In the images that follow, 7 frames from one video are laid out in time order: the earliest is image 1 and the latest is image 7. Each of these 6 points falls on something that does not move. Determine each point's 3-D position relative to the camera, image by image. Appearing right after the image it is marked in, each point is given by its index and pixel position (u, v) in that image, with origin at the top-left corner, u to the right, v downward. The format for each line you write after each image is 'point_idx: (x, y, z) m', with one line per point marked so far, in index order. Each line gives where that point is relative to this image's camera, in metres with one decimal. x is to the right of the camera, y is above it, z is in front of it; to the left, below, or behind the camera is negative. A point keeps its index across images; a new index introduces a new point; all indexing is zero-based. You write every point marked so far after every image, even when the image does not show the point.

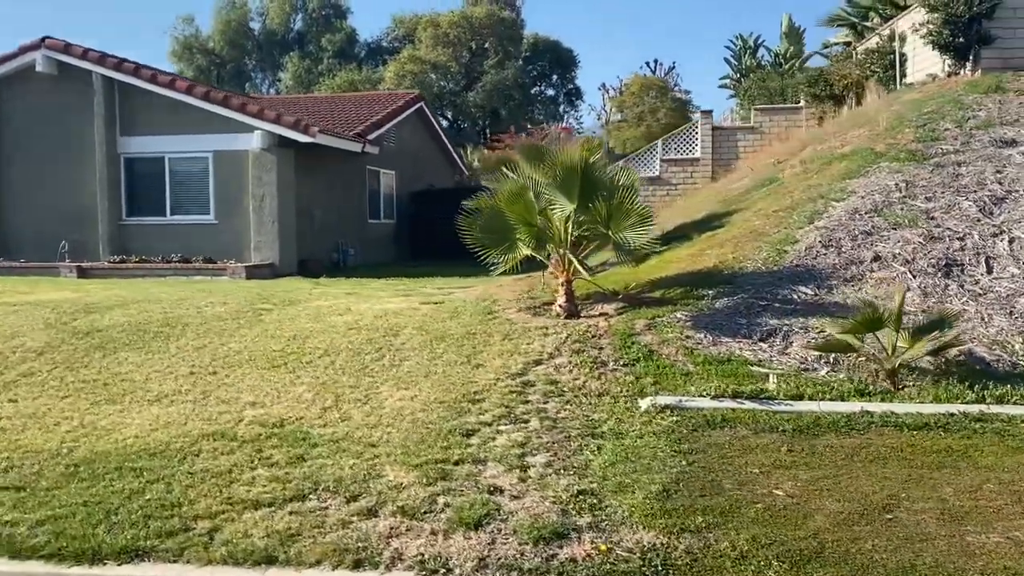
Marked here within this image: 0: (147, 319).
0: (-4.0, -0.4, +9.7) m
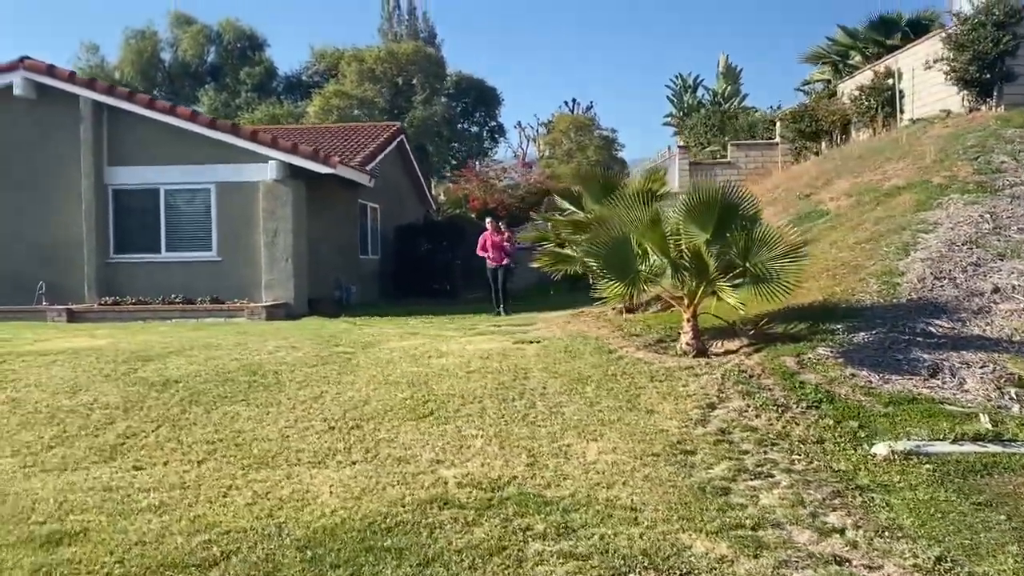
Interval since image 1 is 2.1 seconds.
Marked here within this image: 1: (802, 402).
0: (-2.8, -0.8, +8.6) m
1: (+2.3, -0.9, +7.1) m
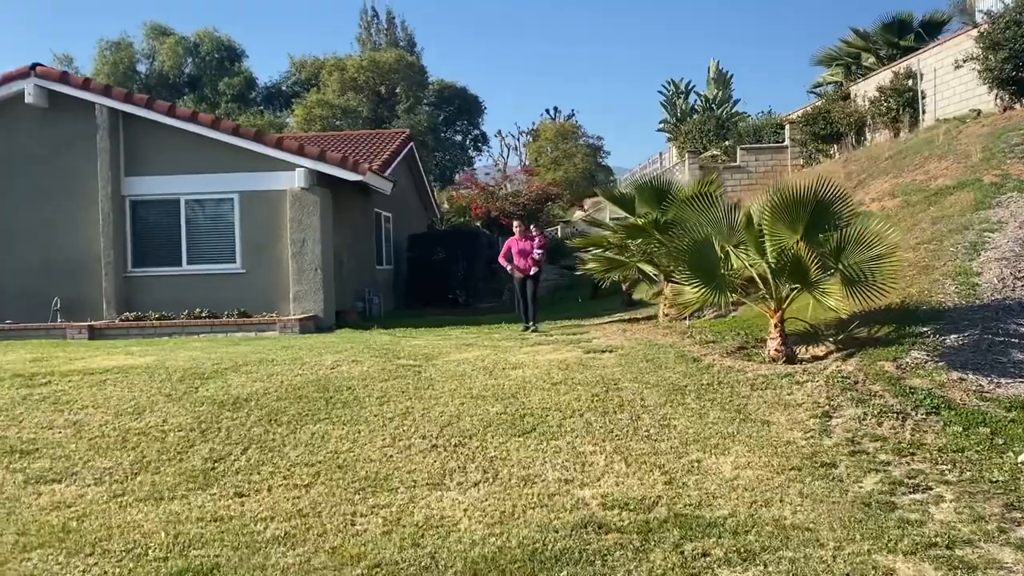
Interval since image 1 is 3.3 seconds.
0: (-2.1, -0.9, +8.1) m
1: (+3.1, -0.9, +6.8) m
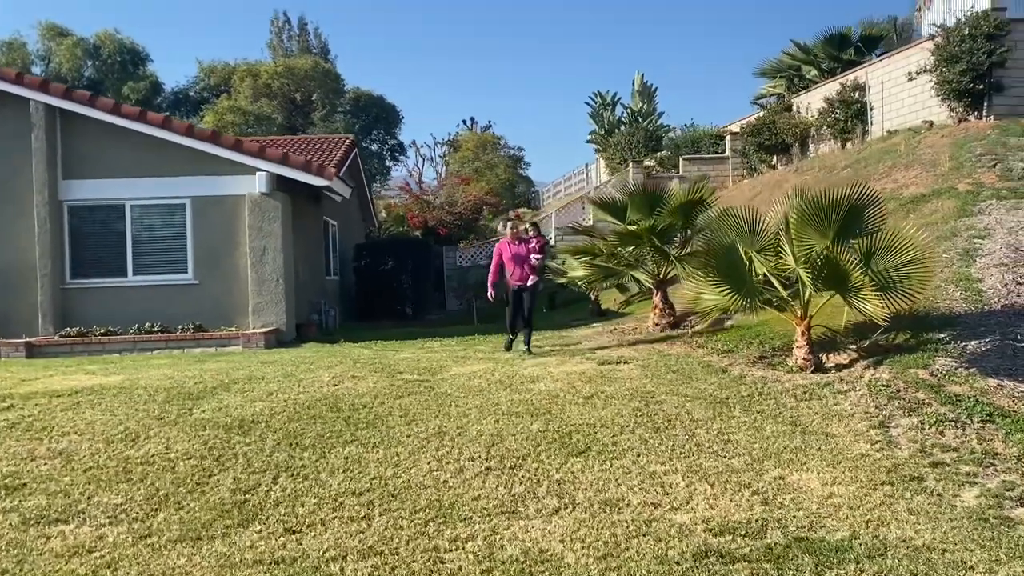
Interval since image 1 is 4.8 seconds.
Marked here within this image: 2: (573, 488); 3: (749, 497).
0: (-1.8, -1.0, +7.4) m
1: (+3.5, -1.0, +6.7) m
2: (+0.4, -1.2, +5.4) m
3: (+1.4, -1.2, +5.2) m
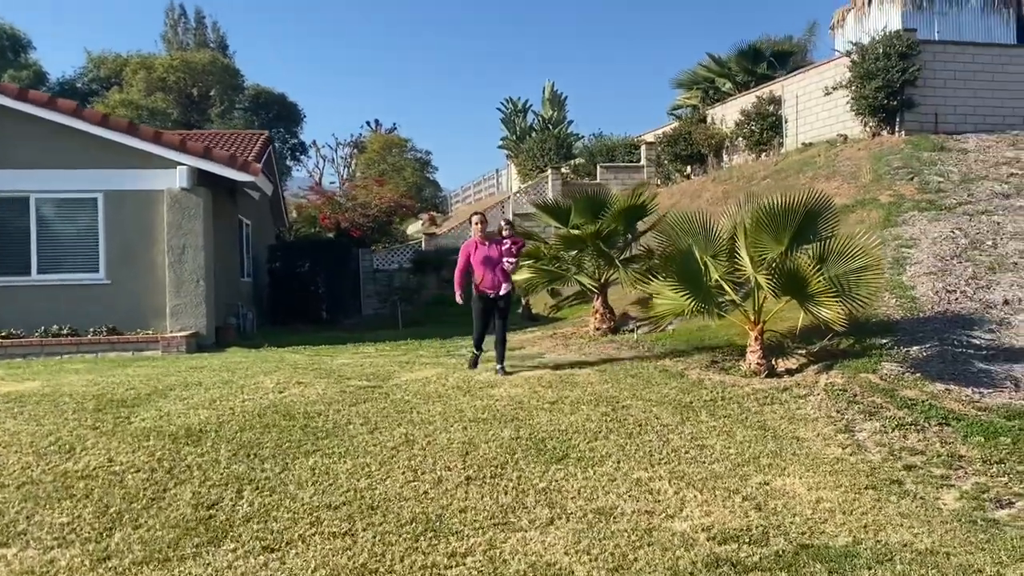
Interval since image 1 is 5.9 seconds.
0: (-2.1, -1.0, +6.9) m
1: (+3.2, -1.0, +6.8) m
2: (+0.3, -1.2, +5.3) m
3: (+1.3, -1.3, +5.2) m
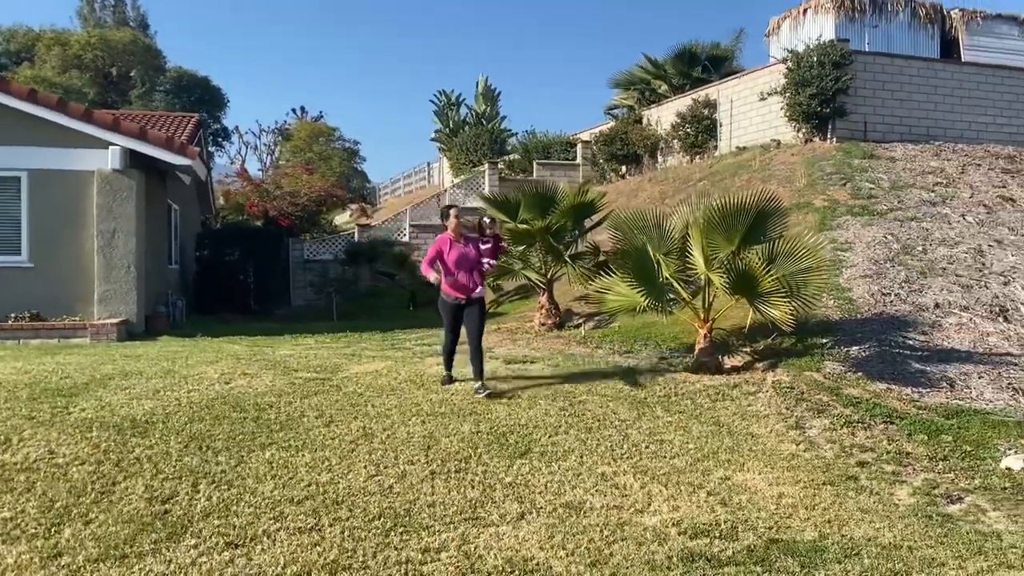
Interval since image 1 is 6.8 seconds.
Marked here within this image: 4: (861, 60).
0: (-2.5, -0.9, +6.7) m
1: (+2.9, -1.0, +7.0) m
2: (+0.1, -1.2, +5.2) m
3: (+1.1, -1.2, +5.2) m
4: (+6.6, +4.3, +16.8) m
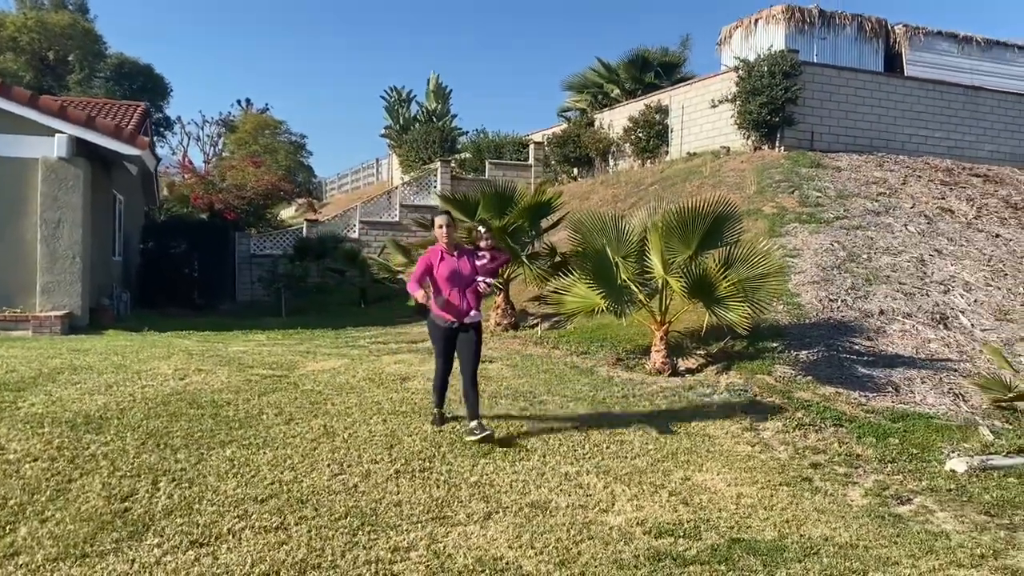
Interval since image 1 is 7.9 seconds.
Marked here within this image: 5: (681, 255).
0: (-2.7, -0.8, +6.5) m
1: (+2.6, -1.1, +7.2) m
2: (-0.1, -1.2, +5.2) m
3: (+0.9, -1.3, +5.3) m
4: (+5.8, +4.2, +17.2) m
5: (+1.6, +0.3, +8.2) m
